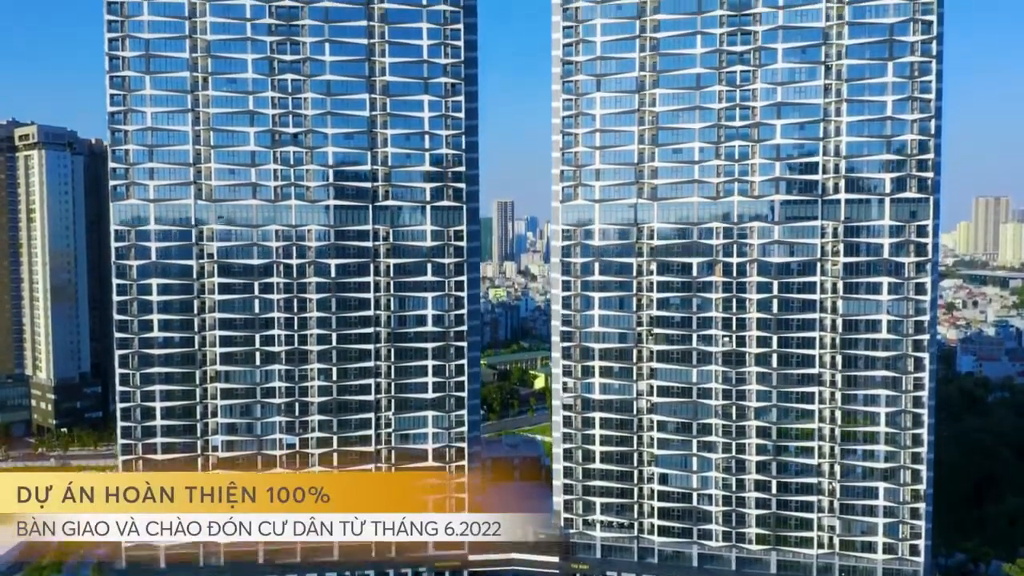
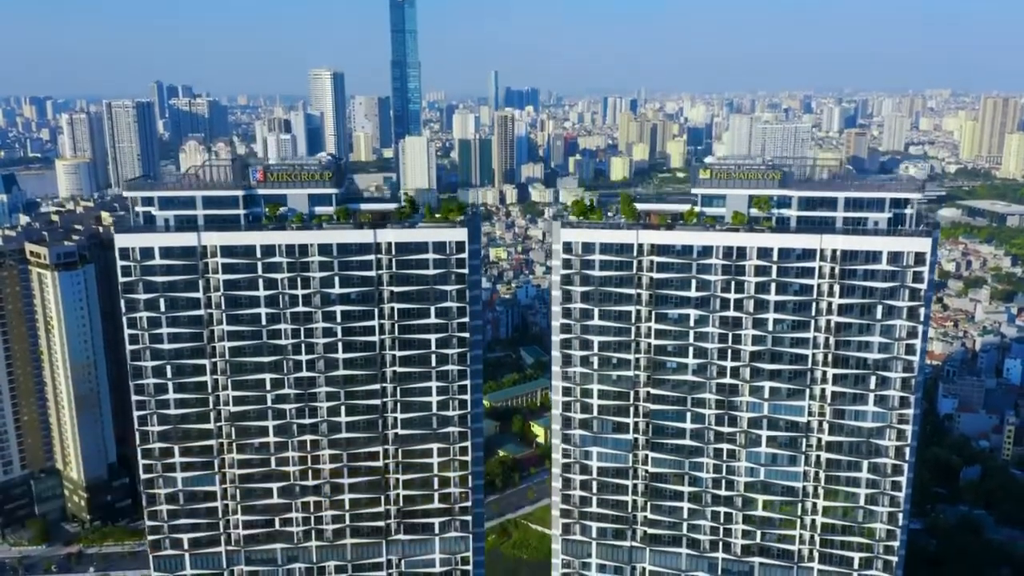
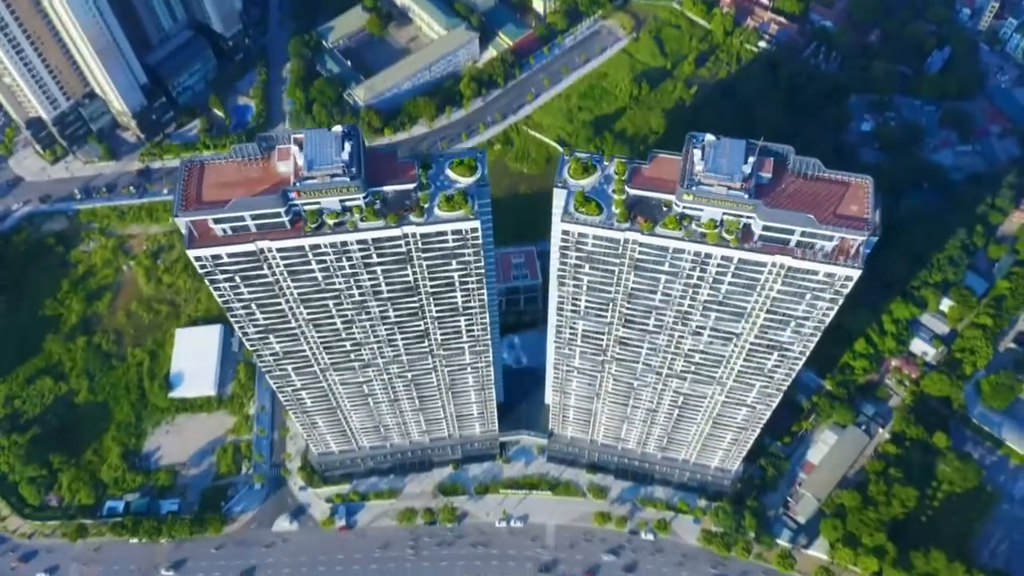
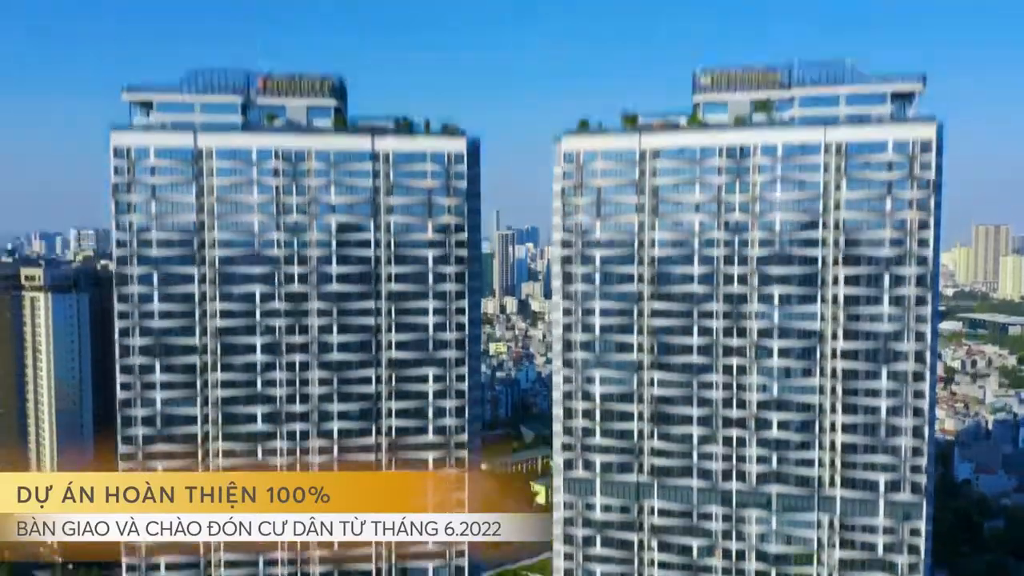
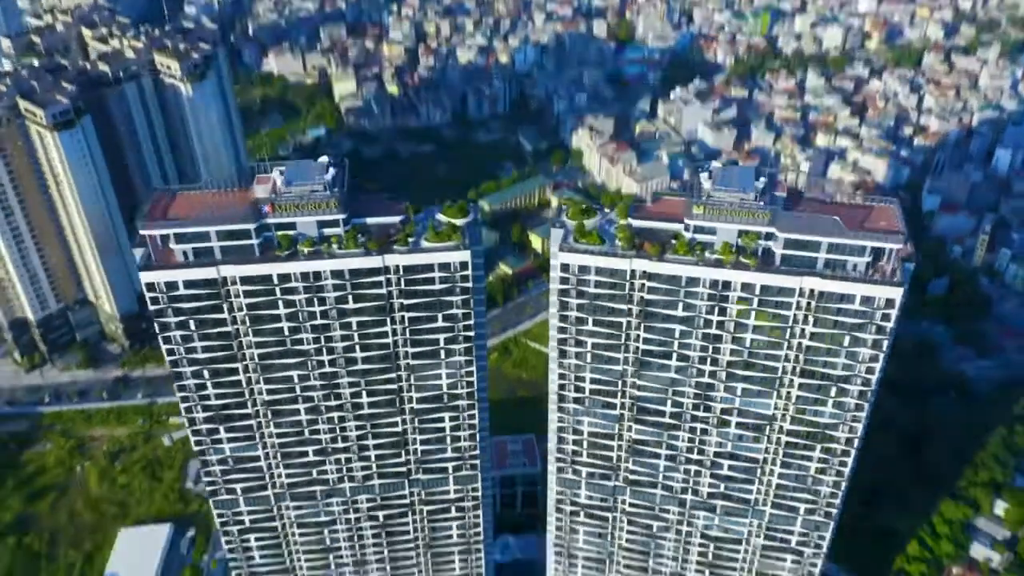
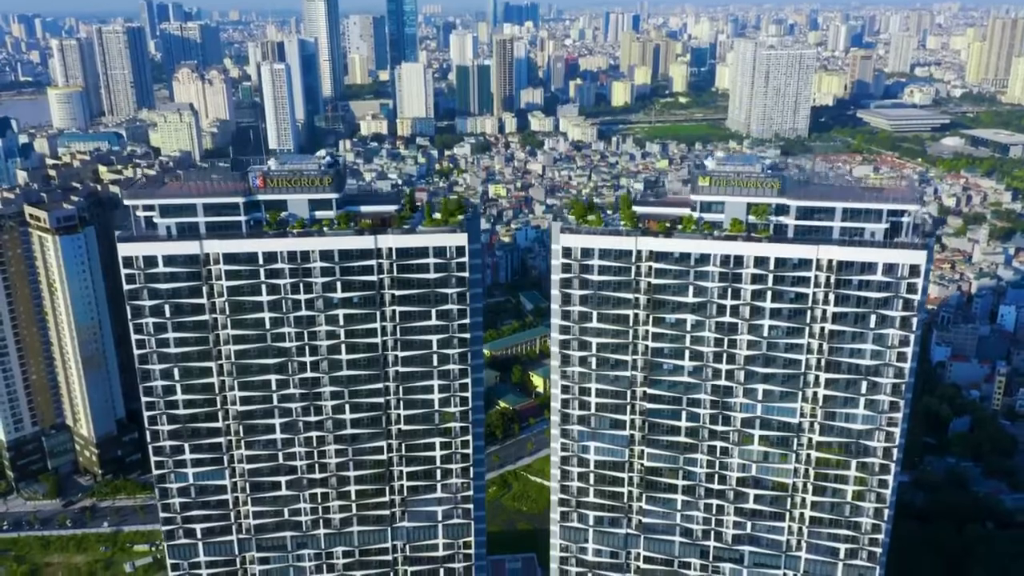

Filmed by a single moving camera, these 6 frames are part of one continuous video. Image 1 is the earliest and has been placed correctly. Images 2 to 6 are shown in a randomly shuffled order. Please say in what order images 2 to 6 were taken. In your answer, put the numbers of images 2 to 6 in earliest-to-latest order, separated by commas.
4, 2, 6, 5, 3
